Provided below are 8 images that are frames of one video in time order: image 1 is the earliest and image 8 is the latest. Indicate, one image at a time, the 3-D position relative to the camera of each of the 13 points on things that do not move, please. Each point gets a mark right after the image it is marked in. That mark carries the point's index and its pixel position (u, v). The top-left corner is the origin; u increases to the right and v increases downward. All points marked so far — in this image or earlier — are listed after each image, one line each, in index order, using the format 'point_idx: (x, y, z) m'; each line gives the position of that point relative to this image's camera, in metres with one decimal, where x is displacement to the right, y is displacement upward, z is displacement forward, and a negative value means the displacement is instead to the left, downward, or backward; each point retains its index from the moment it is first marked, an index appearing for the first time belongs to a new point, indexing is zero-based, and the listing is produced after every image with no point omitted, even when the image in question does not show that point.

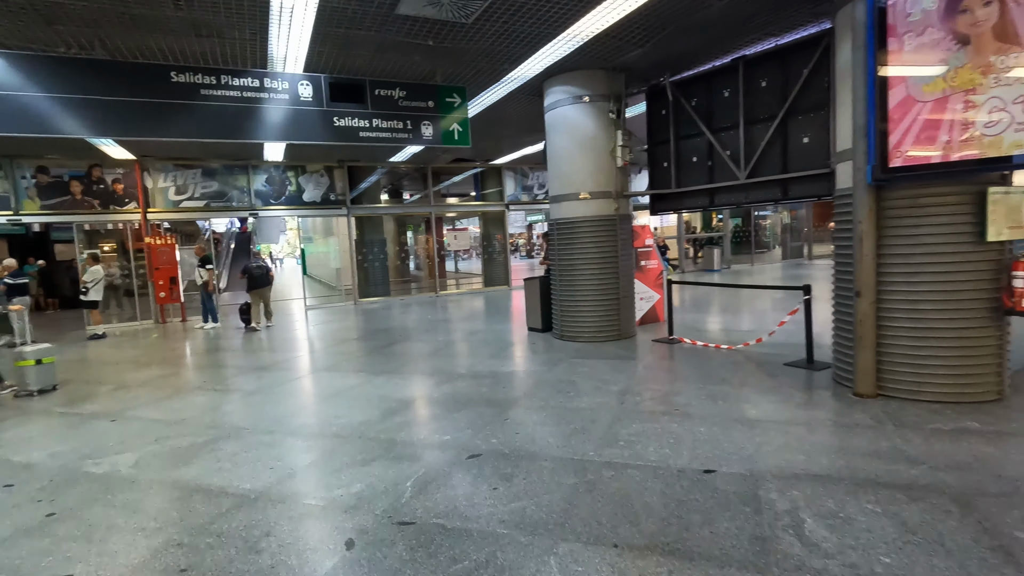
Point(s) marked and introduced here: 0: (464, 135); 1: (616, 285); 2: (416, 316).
0: (-0.6, +2.0, +7.1) m
1: (+1.5, 0.0, +7.5) m
2: (-2.1, -0.6, +11.5) m
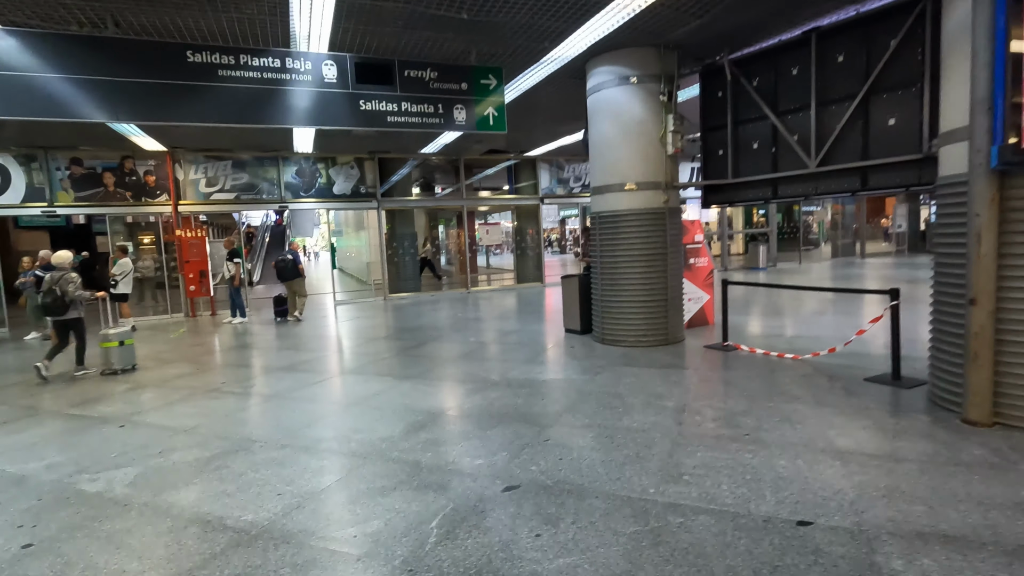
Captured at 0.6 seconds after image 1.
0: (-0.1, +2.1, +6.5) m
1: (+1.9, 0.0, +6.8) m
2: (-1.4, -0.6, +11.0) m
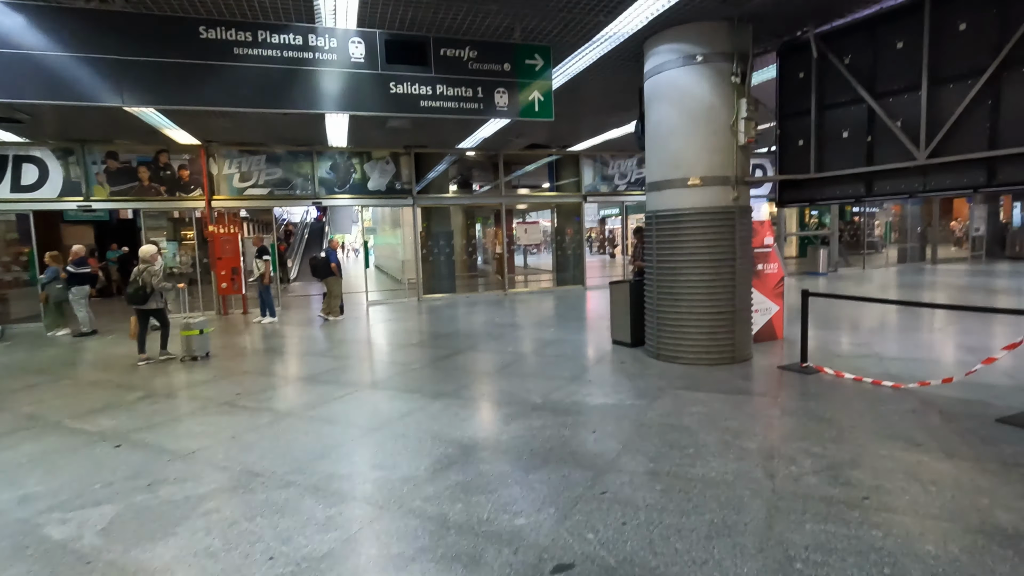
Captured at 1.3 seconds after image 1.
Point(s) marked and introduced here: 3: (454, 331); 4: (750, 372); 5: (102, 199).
0: (+0.4, +2.0, +5.8) m
1: (+2.4, -0.1, +5.9) m
2: (-0.6, -0.6, +10.4) m
3: (-1.0, -0.7, +9.0) m
4: (+2.6, -0.9, +5.7) m
5: (-8.7, +1.9, +11.3) m
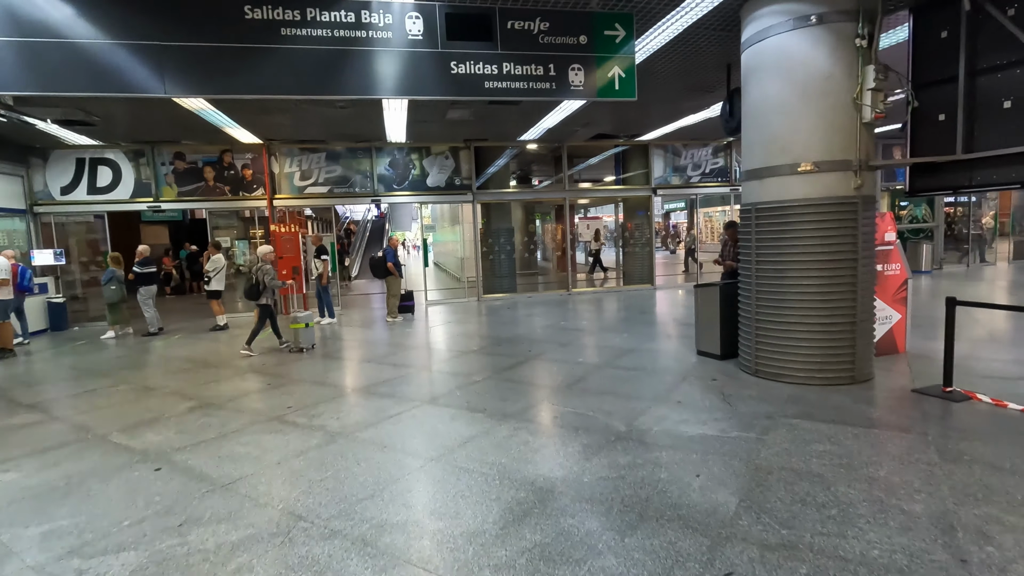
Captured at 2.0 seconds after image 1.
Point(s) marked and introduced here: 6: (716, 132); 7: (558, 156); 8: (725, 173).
0: (+1.1, +1.9, +5.0) m
1: (+3.2, -0.1, +5.0) m
2: (+0.6, -0.6, +9.7) m
3: (+0.1, -0.7, +8.4) m
4: (+3.2, -1.0, +4.8) m
5: (-7.4, +1.9, +11.5) m
6: (+5.0, +3.8, +13.0) m
7: (+1.2, +3.4, +13.6) m
8: (+5.7, +3.1, +14.3) m
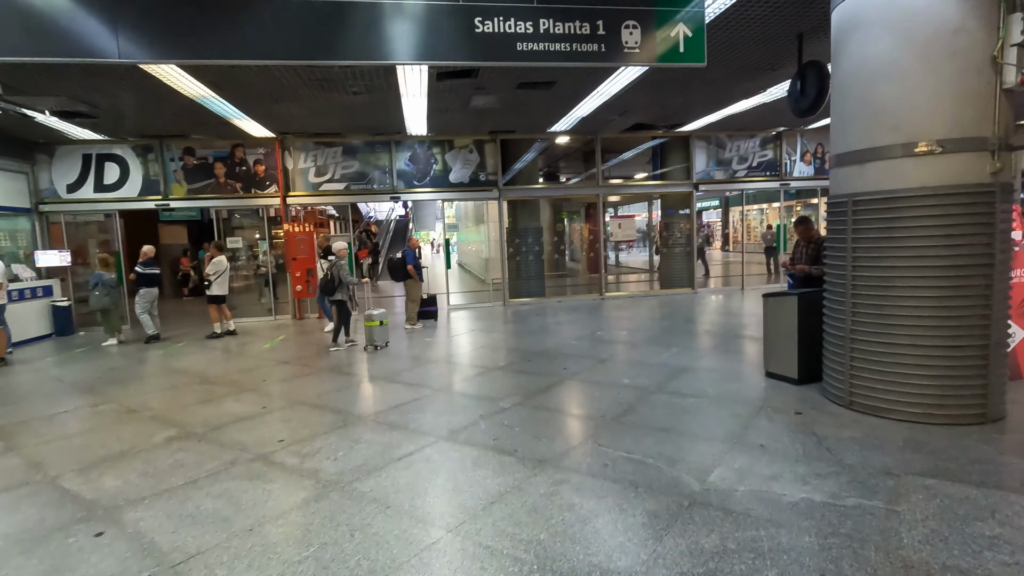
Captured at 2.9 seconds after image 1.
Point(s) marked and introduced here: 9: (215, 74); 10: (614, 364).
0: (+1.4, +1.8, +4.0) m
1: (+3.4, -0.2, +3.9) m
2: (+1.1, -0.7, +8.7) m
3: (+0.5, -0.8, +7.5) m
4: (+3.5, -1.1, +3.7) m
5: (-6.8, +1.9, +10.9) m
6: (+5.6, +3.7, +11.8) m
7: (+1.9, +3.3, +12.6) m
8: (+6.4, +3.0, +13.1) m
9: (-3.8, +2.8, +6.8) m
10: (+1.2, -0.9, +6.4) m
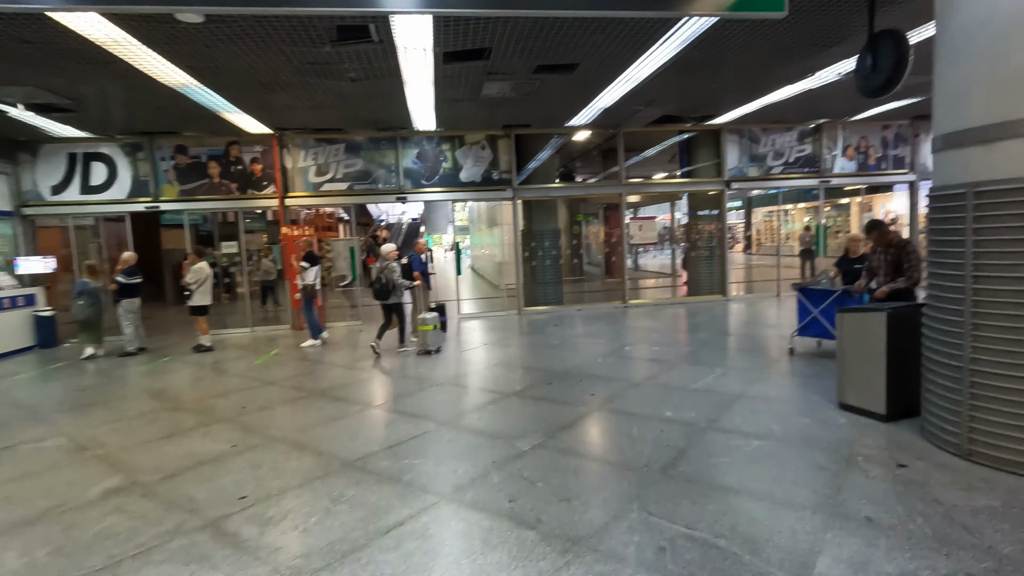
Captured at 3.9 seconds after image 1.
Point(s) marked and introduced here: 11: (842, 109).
0: (+1.5, +1.7, +3.1) m
1: (+3.5, -0.3, +2.9) m
2: (+1.4, -0.8, +7.8) m
3: (+0.7, -1.0, +6.5) m
4: (+3.6, -1.2, +2.7) m
5: (-6.5, +1.7, +10.2) m
6: (+5.9, +3.6, +10.8) m
7: (+2.2, +3.2, +11.6) m
8: (+6.8, +2.8, +12.0) m
9: (-3.6, +2.6, +6.0) m
10: (+1.4, -1.0, +5.4) m
11: (+6.7, +3.7, +10.9) m
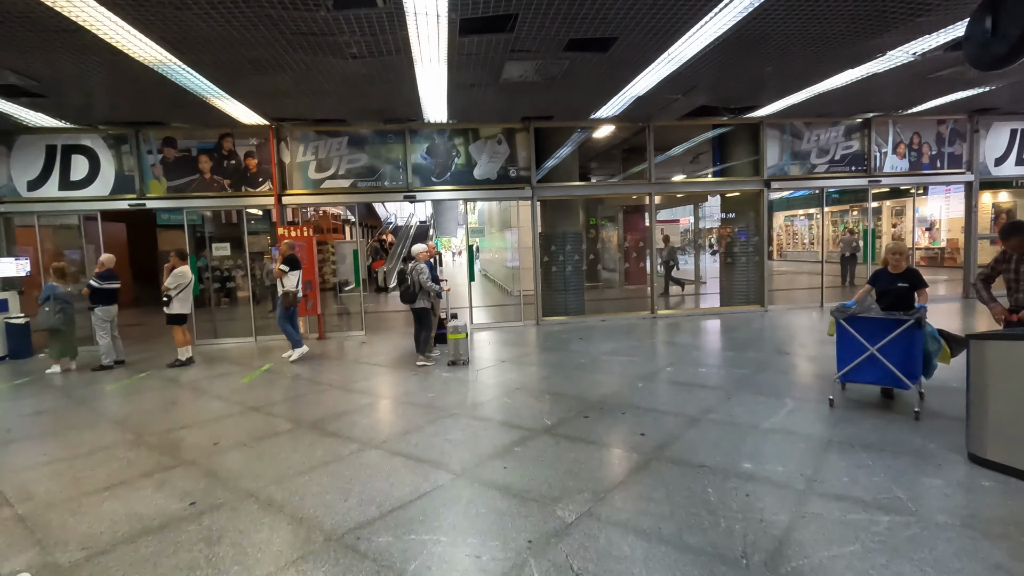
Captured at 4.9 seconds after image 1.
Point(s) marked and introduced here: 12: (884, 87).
0: (+1.7, +1.6, +2.1) m
1: (+3.8, -0.5, +1.9) m
2: (+1.6, -1.0, +6.8) m
3: (+1.0, -1.1, +5.6) m
4: (+3.8, -1.3, +1.7) m
5: (-6.2, +1.6, +9.3) m
6: (+6.3, +3.4, +9.8) m
7: (+2.6, +3.0, +10.6) m
8: (+7.1, +2.6, +11.0) m
9: (-3.3, +2.5, +5.1) m
10: (+1.7, -1.2, +4.4) m
11: (+7.1, +3.4, +9.8) m
12: (+6.3, +3.4, +9.0) m
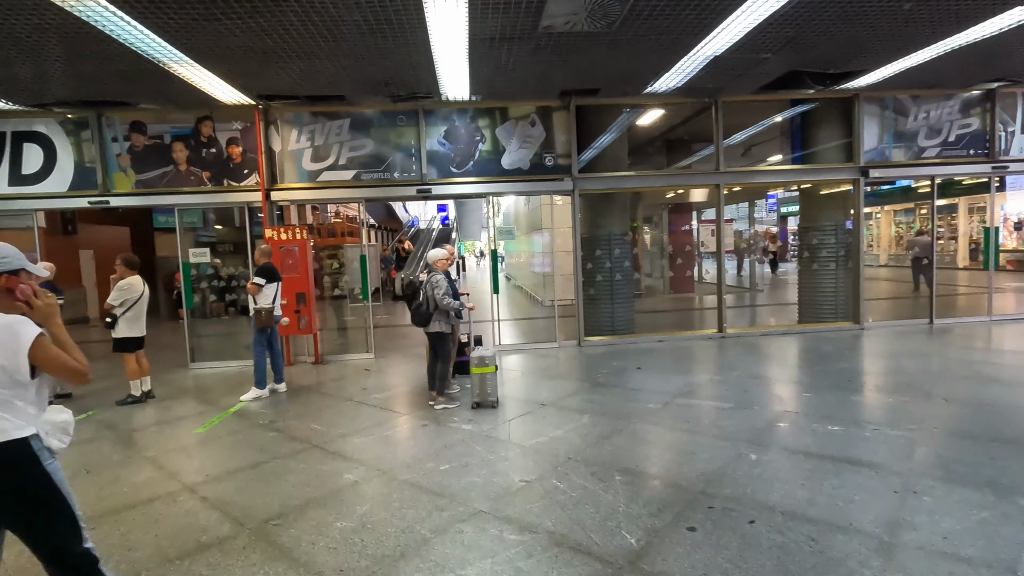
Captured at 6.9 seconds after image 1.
0: (+1.9, +1.5, +0.3) m
1: (+4.0, -0.6, -0.1) m
2: (+2.1, -1.2, +4.9) m
3: (+1.3, -1.3, +3.7) m
4: (+4.0, -1.4, -0.3) m
5: (-5.6, +1.4, +7.8) m
6: (+6.8, +3.2, +7.7) m
7: (+3.2, +2.8, +8.8) m
8: (+7.7, +2.4, +8.9) m
9: (-3.0, +2.4, +3.5) m
10: (+2.0, -1.3, +2.6) m
11: (+7.6, +3.3, +7.8) m
12: (+6.8, +3.2, +6.9) m
